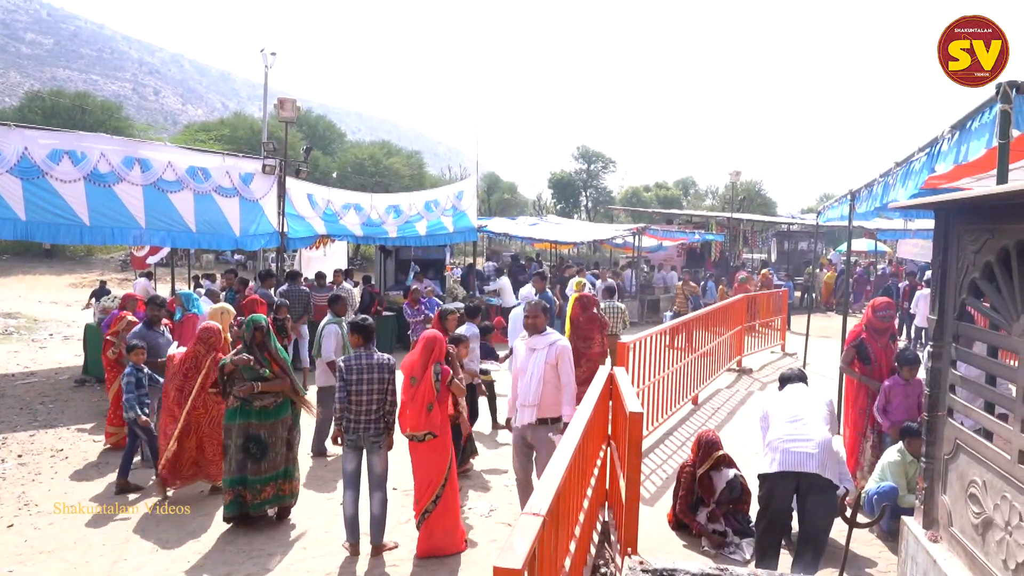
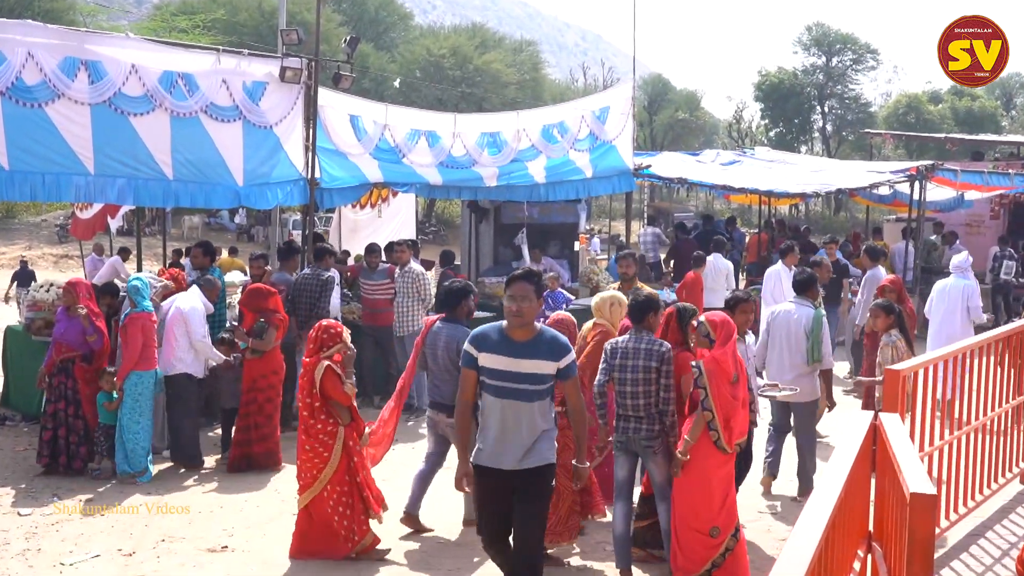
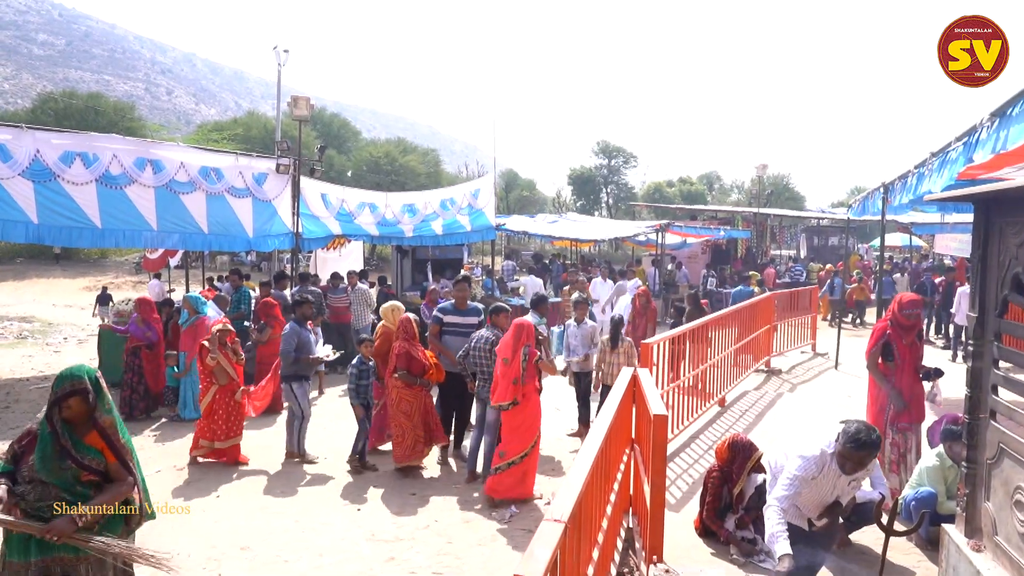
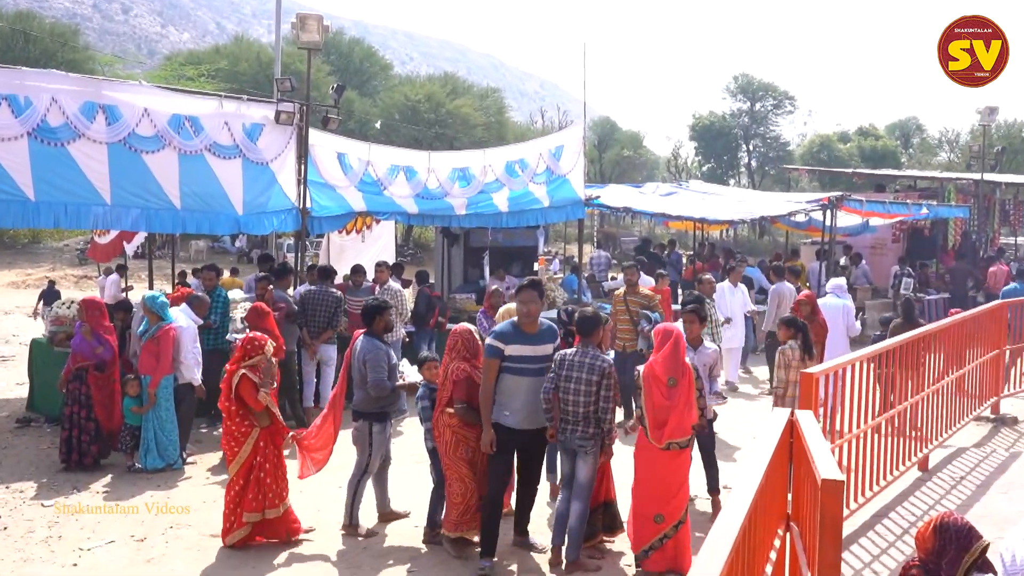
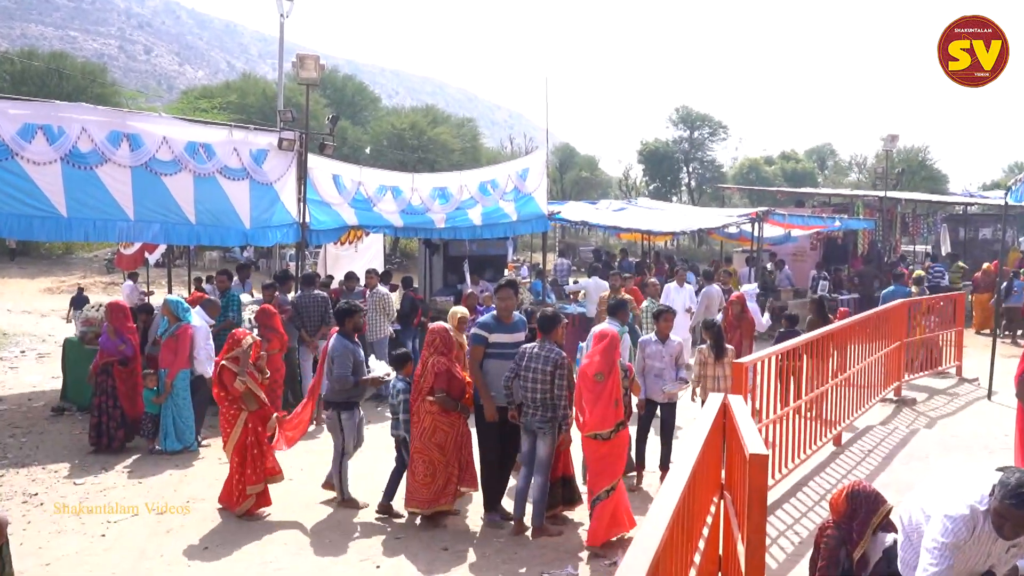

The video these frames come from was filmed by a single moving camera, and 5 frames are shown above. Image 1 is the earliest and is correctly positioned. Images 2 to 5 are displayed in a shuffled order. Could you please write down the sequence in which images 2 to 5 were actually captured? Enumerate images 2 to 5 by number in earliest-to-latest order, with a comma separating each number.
3, 5, 4, 2
